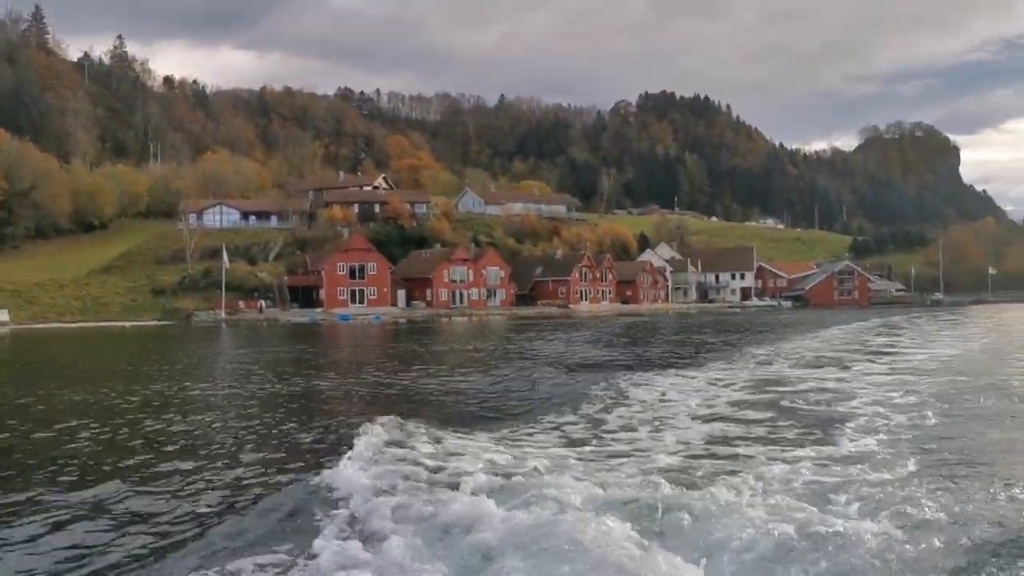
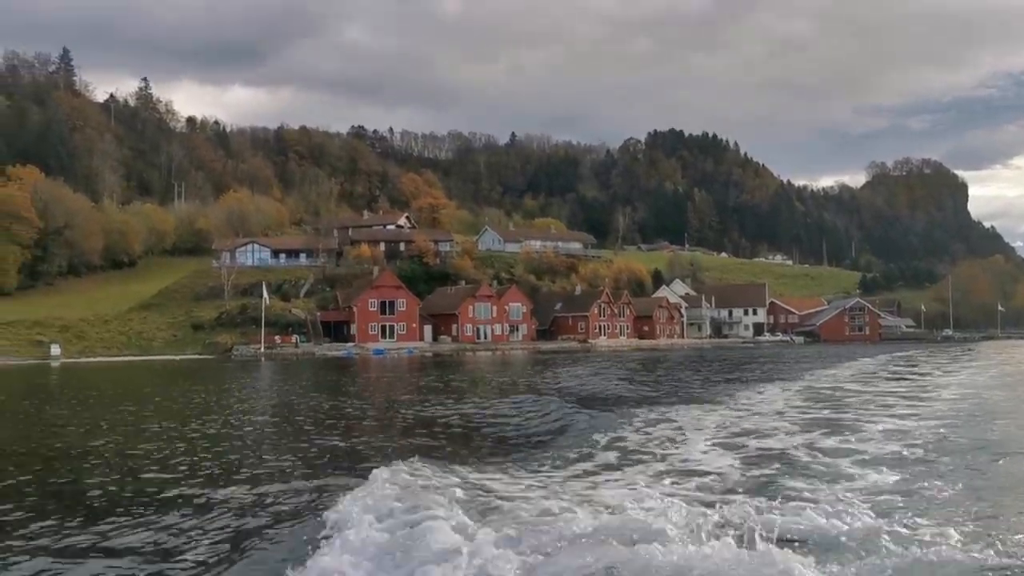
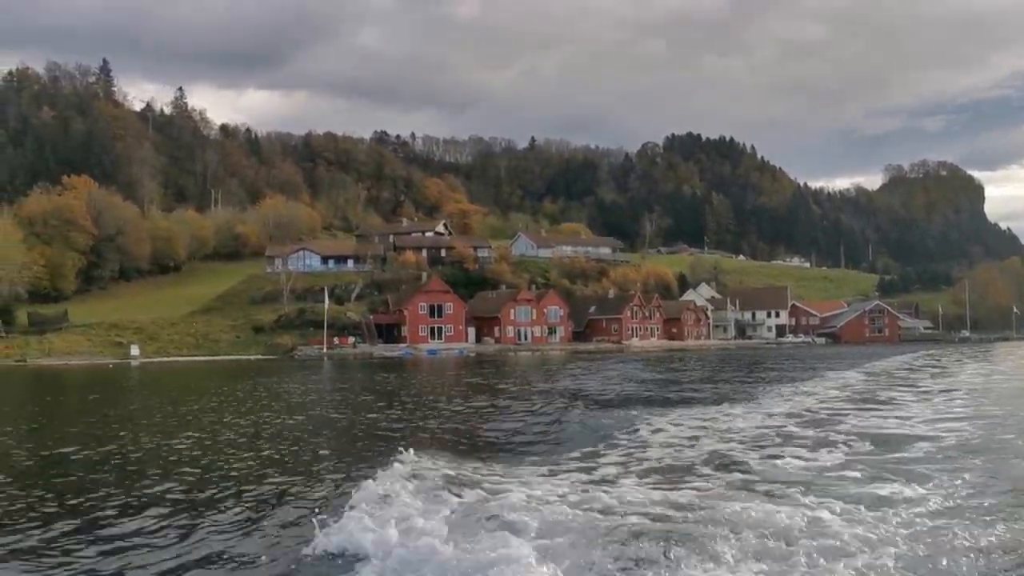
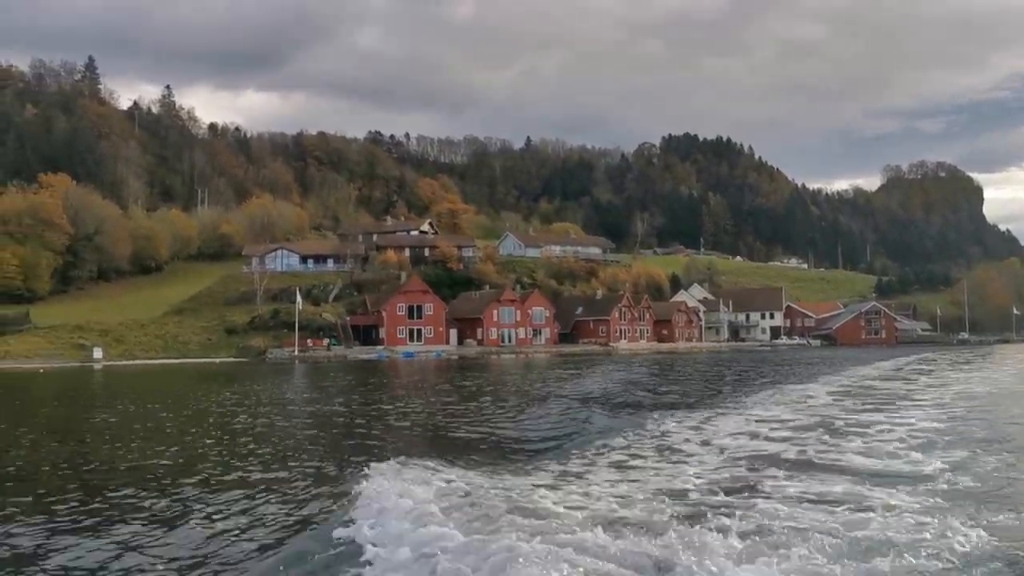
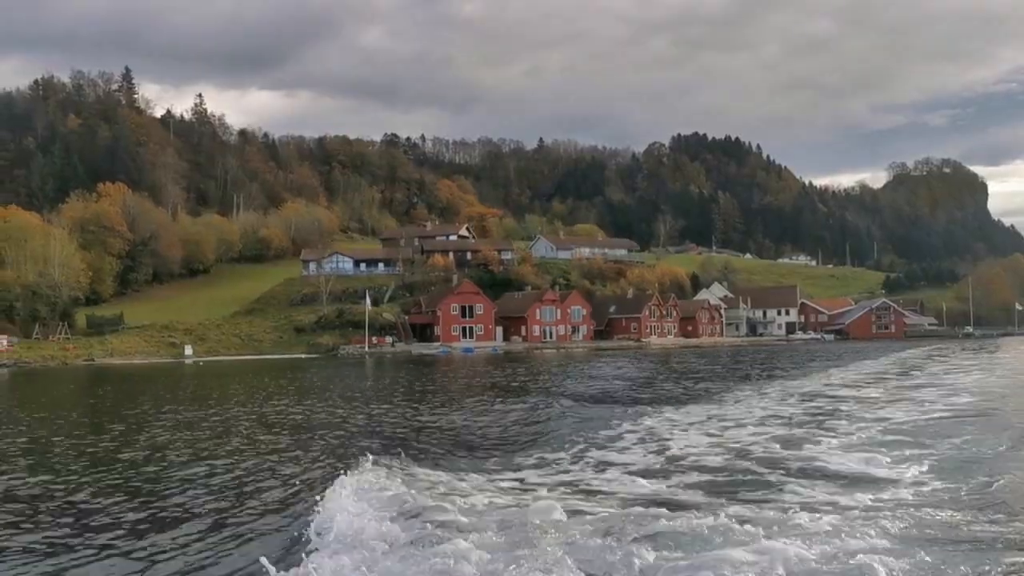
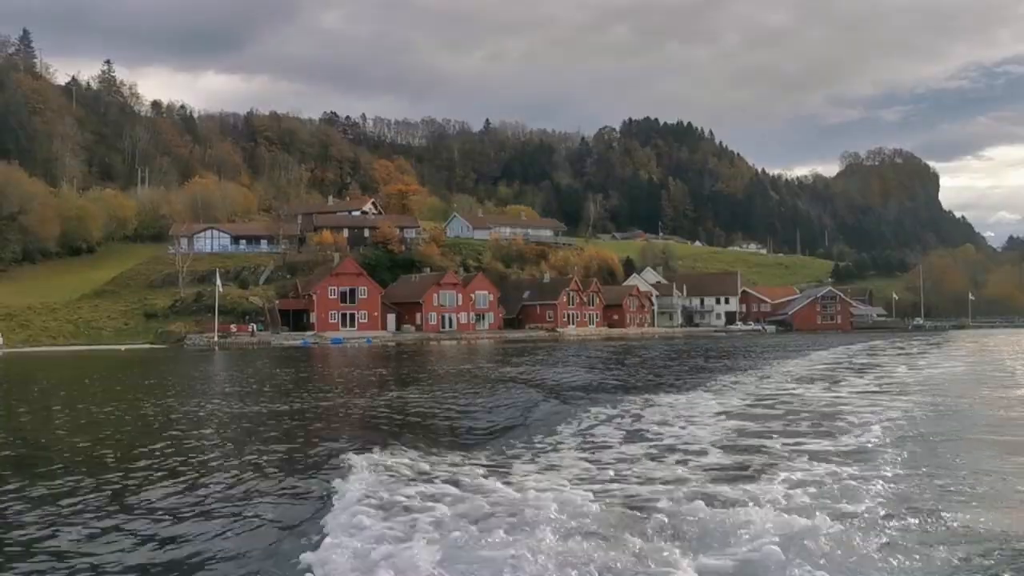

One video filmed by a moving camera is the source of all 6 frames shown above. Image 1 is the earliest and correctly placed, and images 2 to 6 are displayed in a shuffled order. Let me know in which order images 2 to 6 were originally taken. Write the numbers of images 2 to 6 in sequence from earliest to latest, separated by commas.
6, 2, 4, 3, 5
